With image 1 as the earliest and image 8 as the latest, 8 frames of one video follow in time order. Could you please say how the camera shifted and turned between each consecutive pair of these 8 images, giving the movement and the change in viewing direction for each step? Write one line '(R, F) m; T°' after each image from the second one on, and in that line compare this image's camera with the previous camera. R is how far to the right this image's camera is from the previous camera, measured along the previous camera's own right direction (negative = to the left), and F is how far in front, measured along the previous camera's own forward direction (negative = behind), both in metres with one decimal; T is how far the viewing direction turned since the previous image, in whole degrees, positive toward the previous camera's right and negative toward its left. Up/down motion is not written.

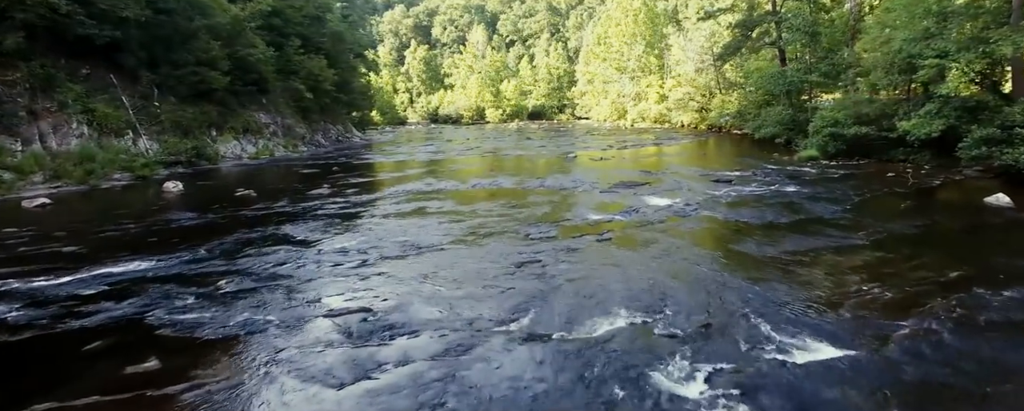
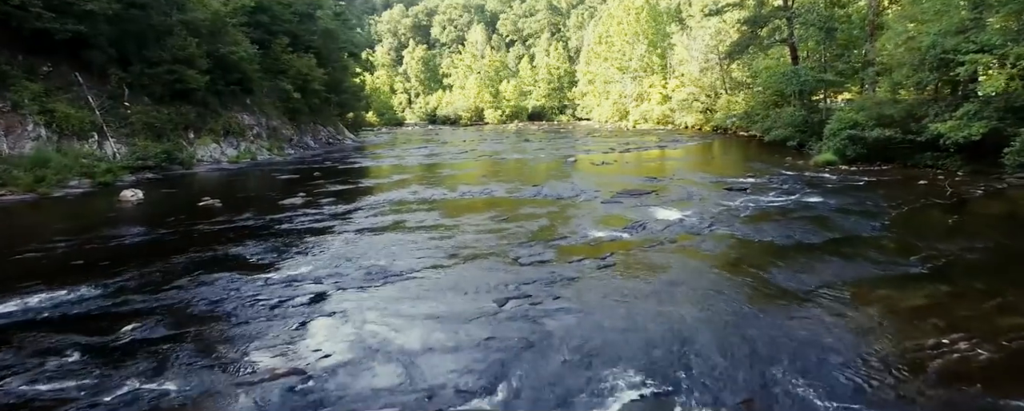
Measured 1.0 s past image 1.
(+0.2, +1.5) m; 0°
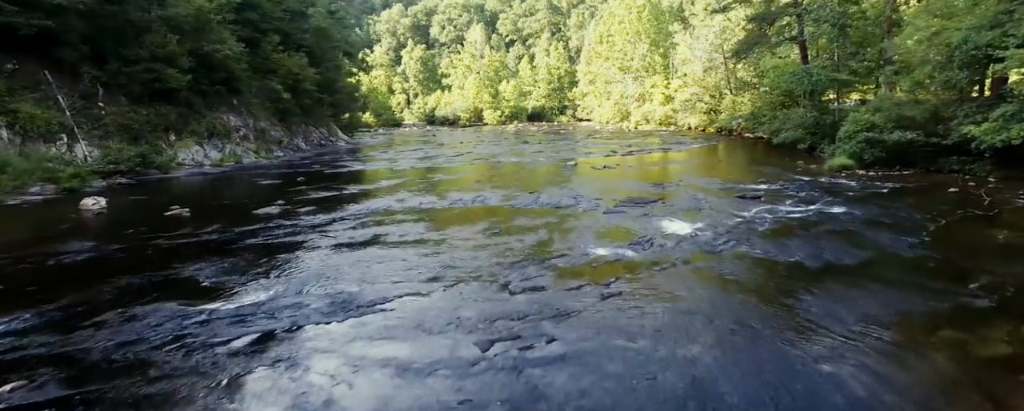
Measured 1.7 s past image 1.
(+0.1, +1.2) m; 0°
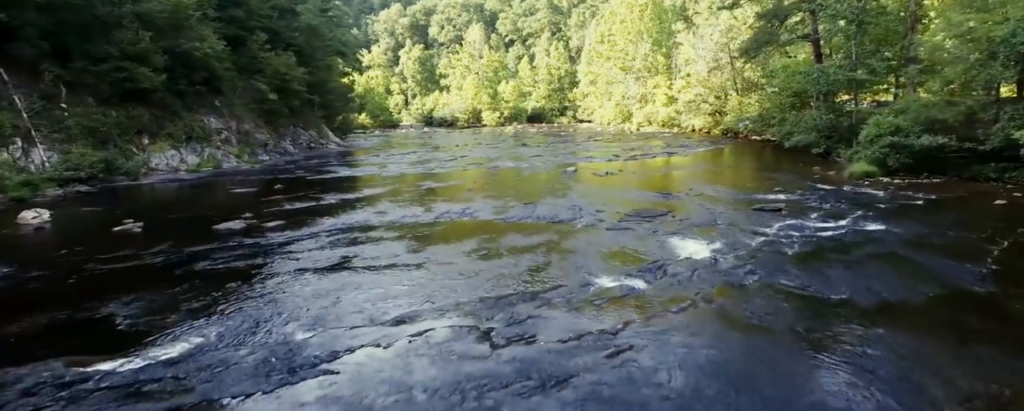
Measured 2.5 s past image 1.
(+0.2, +1.4) m; 0°
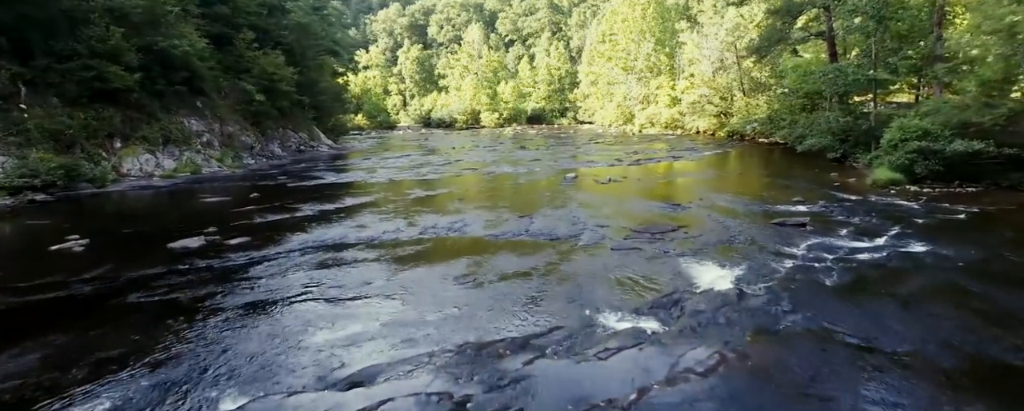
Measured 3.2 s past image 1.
(+0.1, +1.3) m; 0°
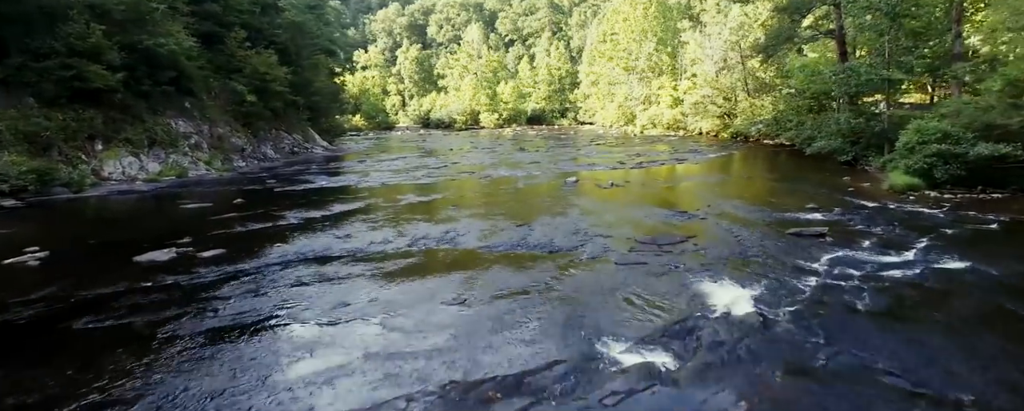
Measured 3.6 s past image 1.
(+0.1, +0.8) m; 0°
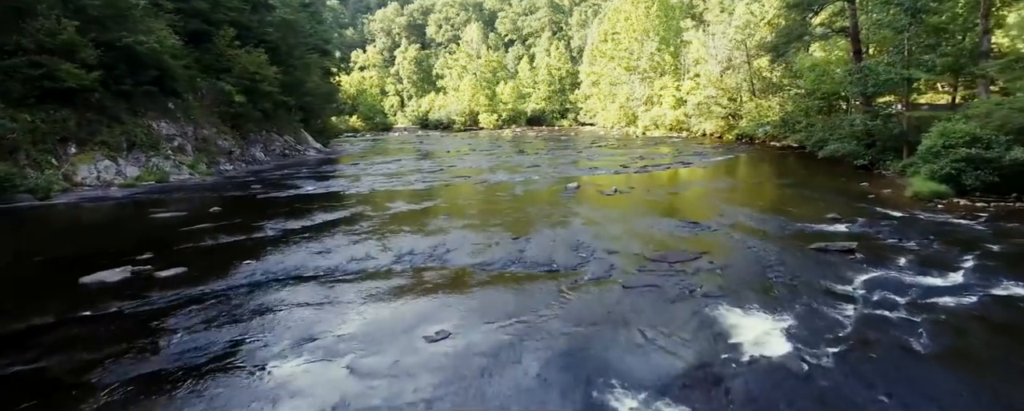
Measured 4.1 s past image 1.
(+0.1, +1.1) m; 0°
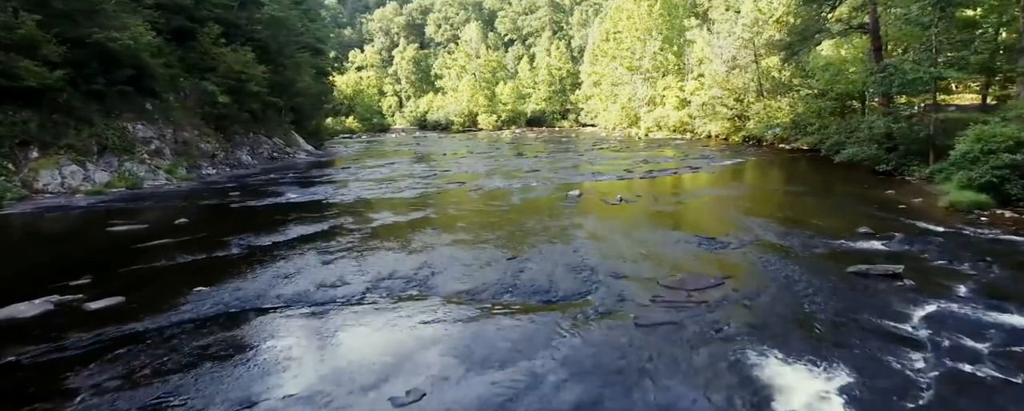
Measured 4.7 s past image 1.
(+0.1, +1.3) m; 0°
